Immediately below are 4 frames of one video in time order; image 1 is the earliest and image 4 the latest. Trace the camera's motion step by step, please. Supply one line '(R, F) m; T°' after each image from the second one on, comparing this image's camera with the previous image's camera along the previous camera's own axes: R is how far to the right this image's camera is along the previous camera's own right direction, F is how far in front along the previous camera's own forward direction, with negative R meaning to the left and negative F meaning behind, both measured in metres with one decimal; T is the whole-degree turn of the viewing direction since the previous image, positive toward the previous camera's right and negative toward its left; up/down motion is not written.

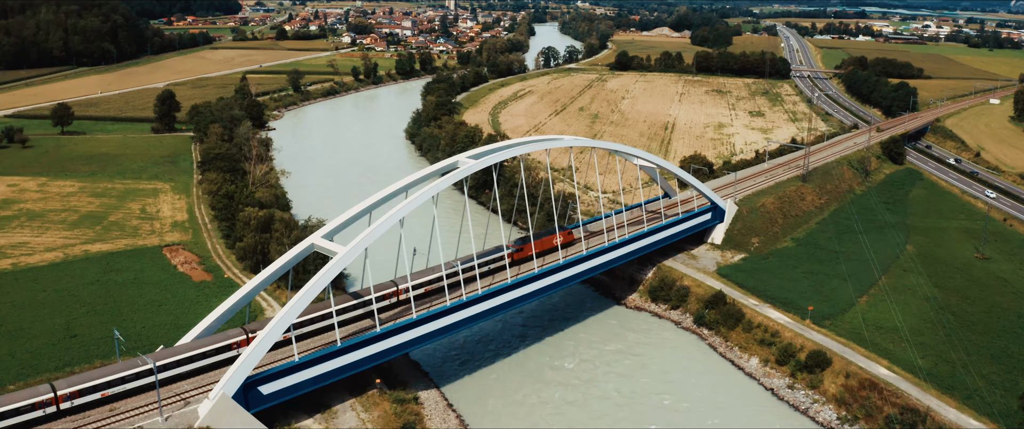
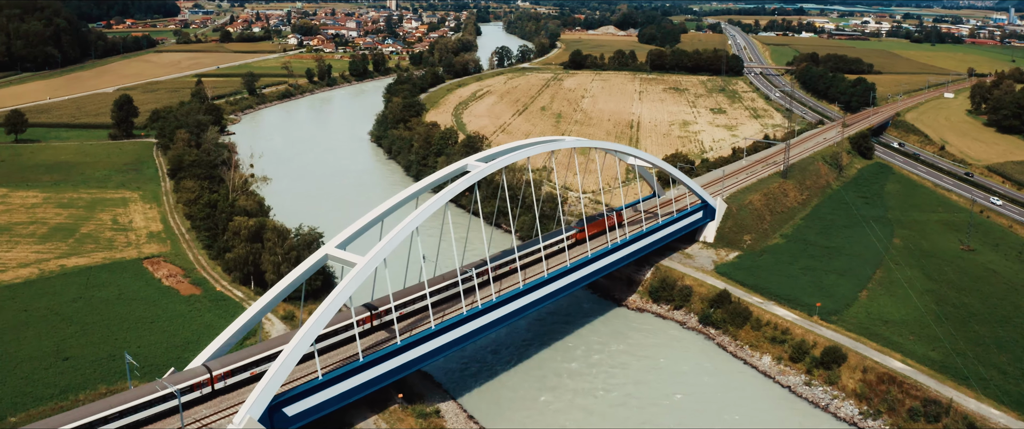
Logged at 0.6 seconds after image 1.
(-2.1, +0.8) m; +4°
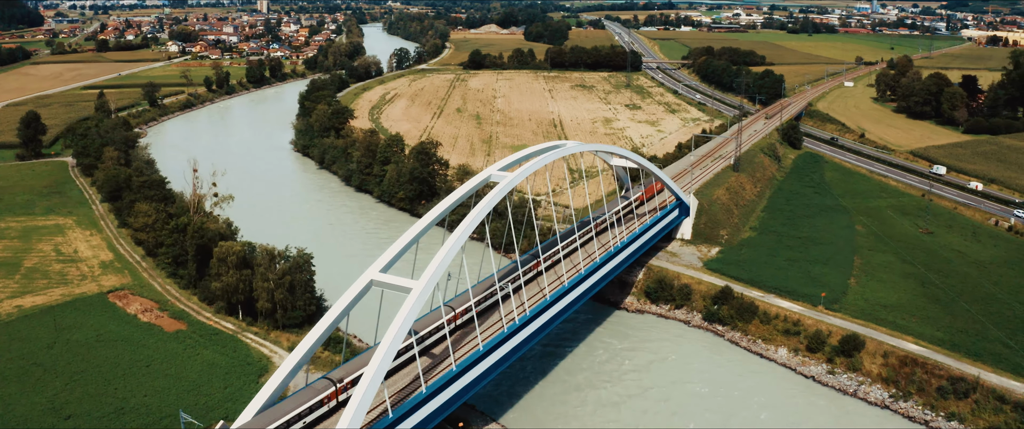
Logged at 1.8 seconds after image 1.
(-4.2, +1.6) m; +9°
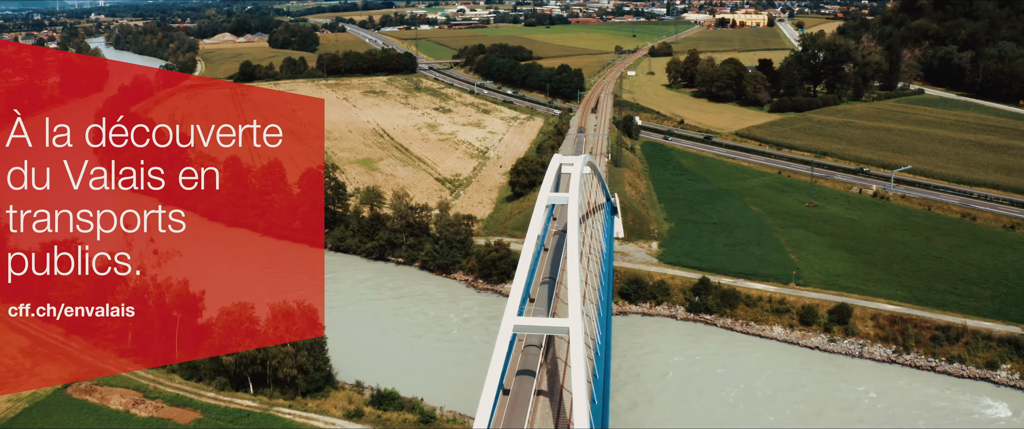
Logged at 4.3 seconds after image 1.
(-8.3, +3.2) m; +20°
